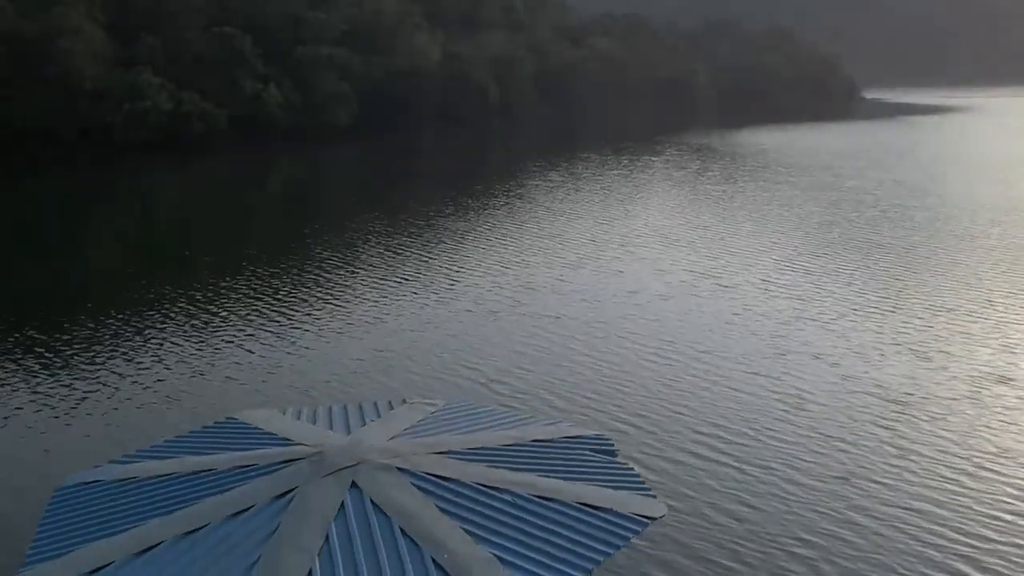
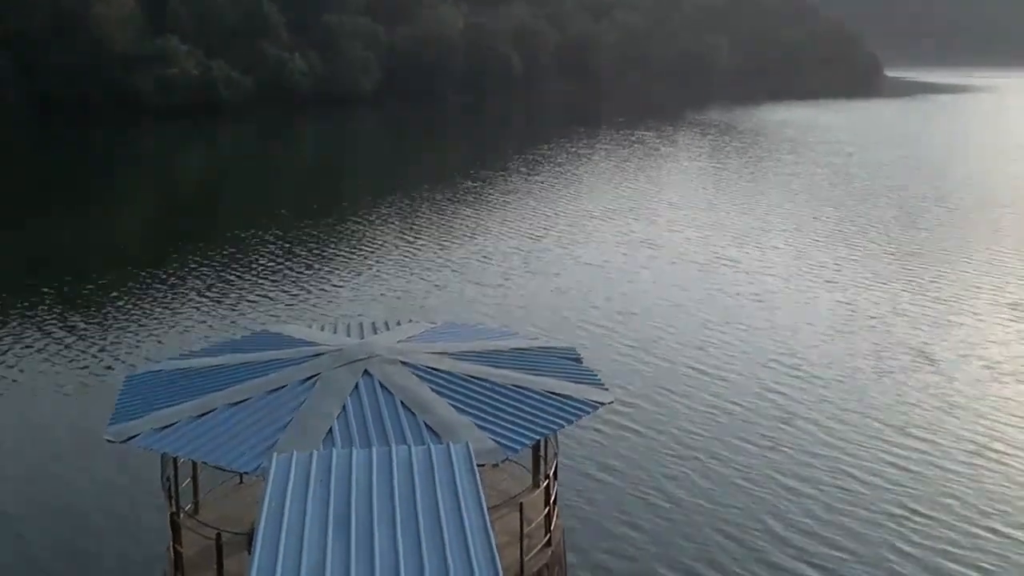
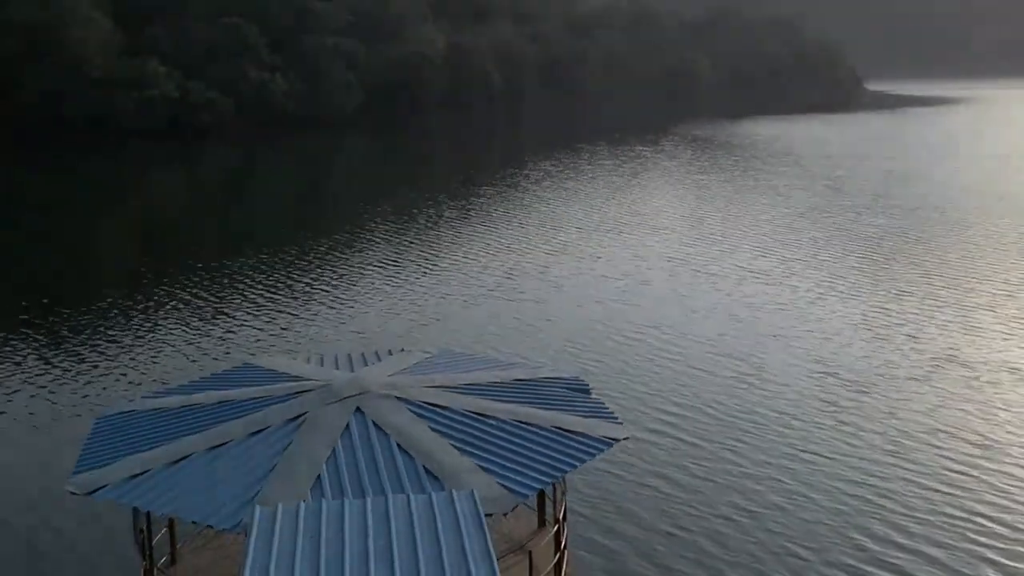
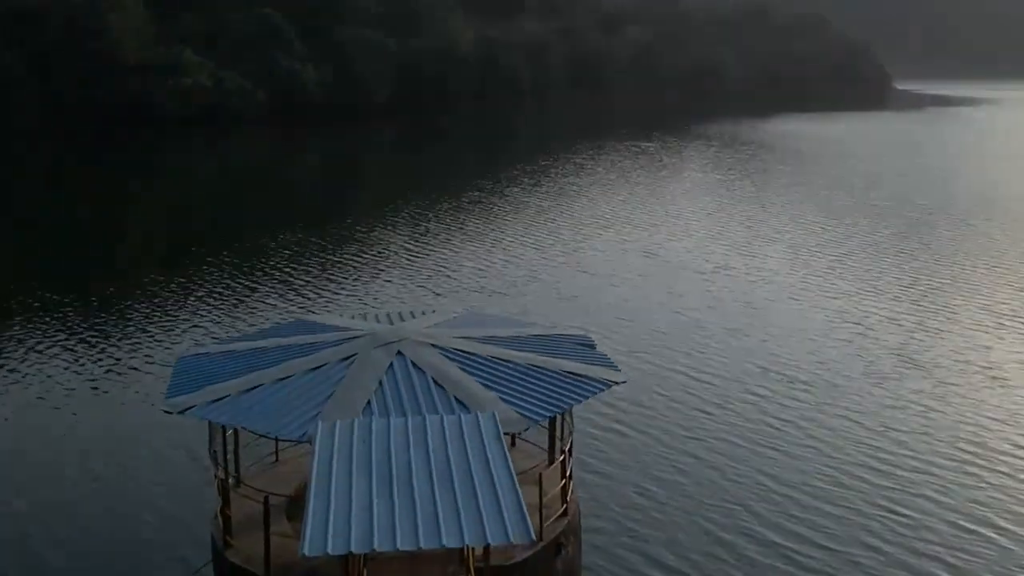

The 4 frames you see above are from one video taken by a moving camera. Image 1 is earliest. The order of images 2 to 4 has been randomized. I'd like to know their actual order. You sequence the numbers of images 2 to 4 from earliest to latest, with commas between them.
3, 2, 4
